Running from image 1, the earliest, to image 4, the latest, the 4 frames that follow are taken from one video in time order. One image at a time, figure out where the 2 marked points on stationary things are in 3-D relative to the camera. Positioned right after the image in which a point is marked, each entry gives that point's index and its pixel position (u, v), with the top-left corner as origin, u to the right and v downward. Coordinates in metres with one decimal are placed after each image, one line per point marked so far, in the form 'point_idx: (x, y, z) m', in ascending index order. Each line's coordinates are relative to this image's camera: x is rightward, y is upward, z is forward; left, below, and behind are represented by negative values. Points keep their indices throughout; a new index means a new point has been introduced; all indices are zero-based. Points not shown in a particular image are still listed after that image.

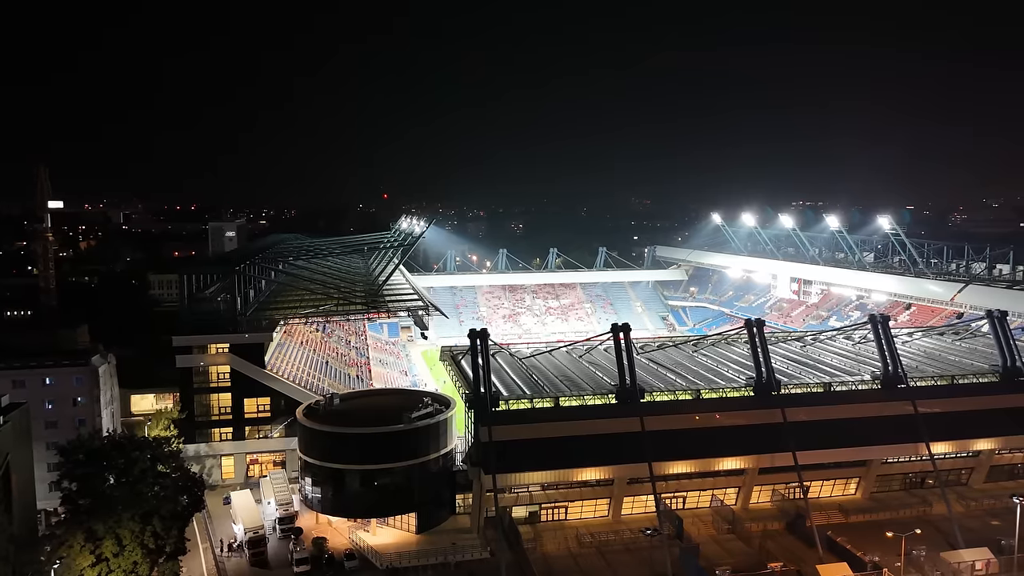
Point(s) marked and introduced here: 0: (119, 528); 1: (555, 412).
0: (-9.1, -5.6, +14.2) m
1: (+1.4, -4.0, +19.8) m
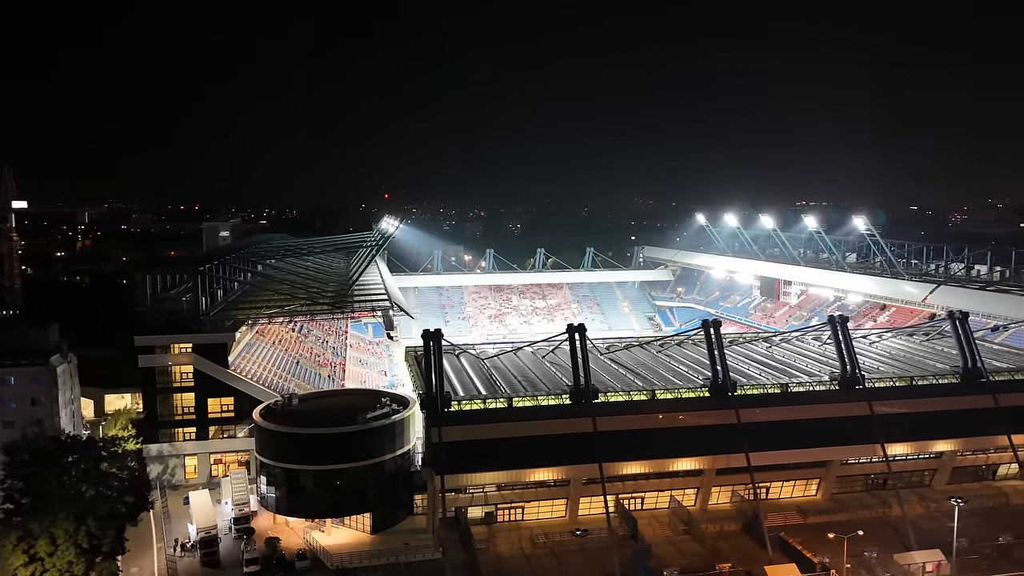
0: (-10.6, -5.6, +14.2) m
1: (-0.2, -4.0, +19.8) m
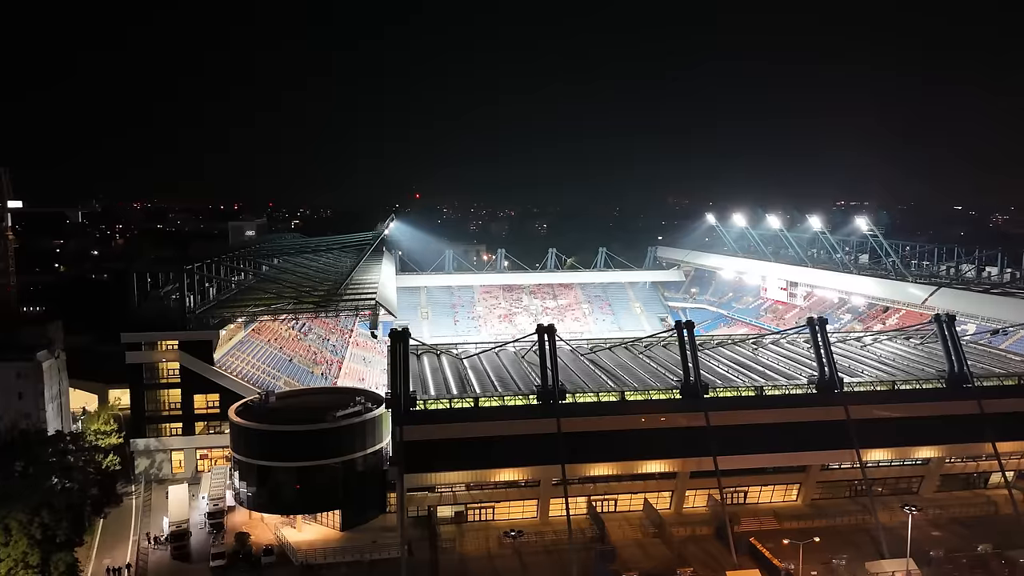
0: (-12.0, -5.5, +14.6) m
1: (-1.3, -4.0, +19.8) m
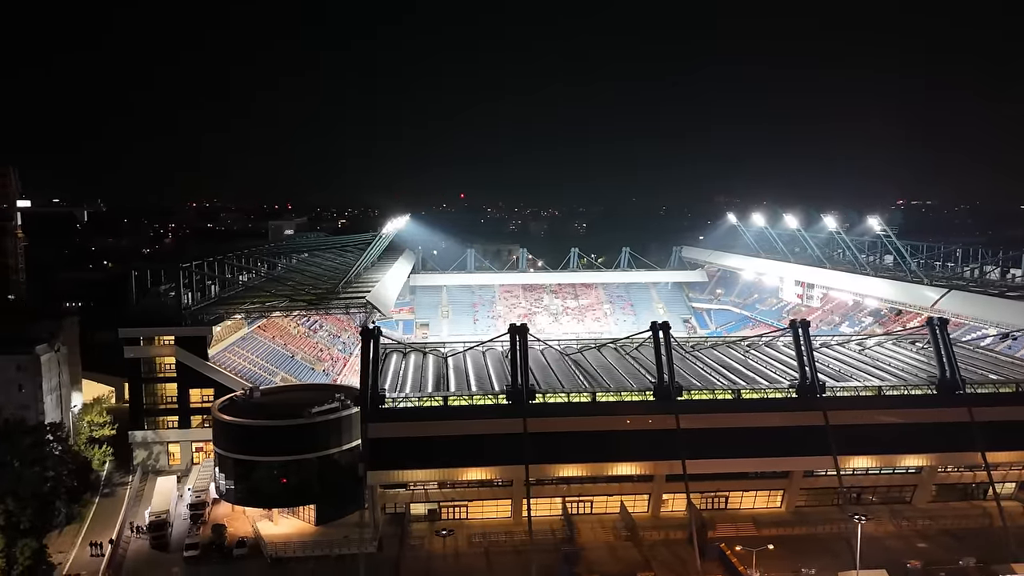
0: (-13.3, -5.4, +15.3) m
1: (-2.3, -4.0, +19.9) m
